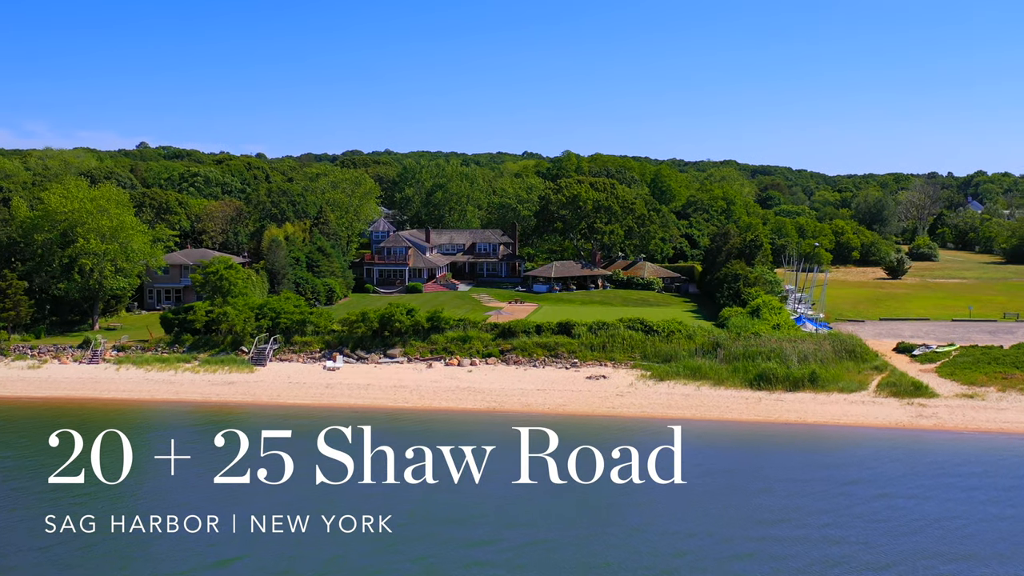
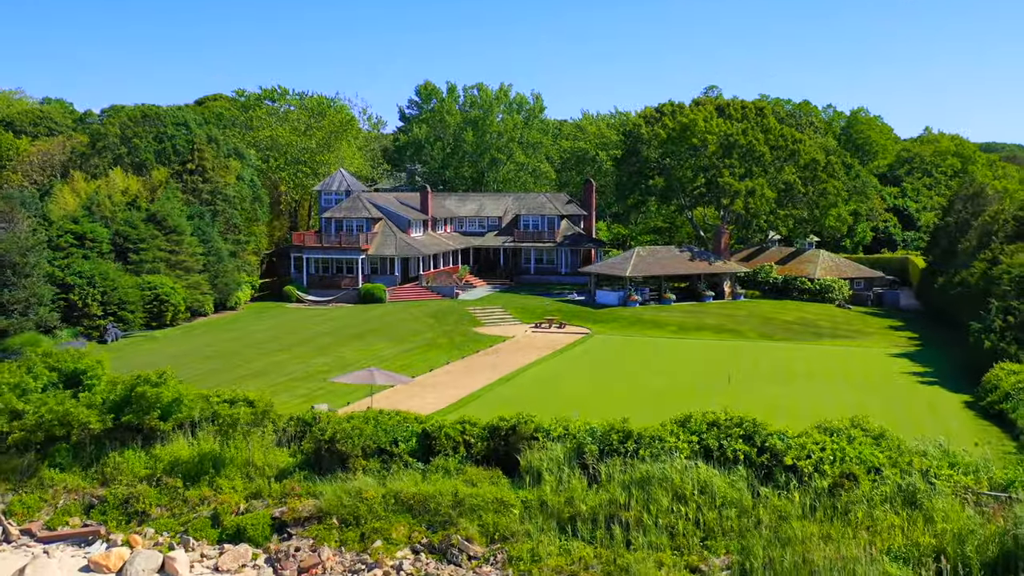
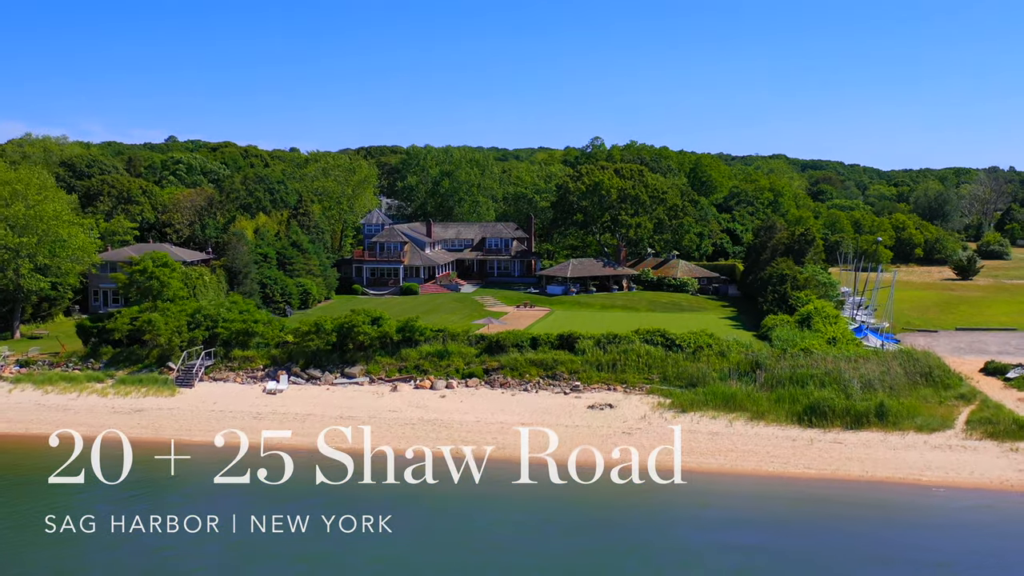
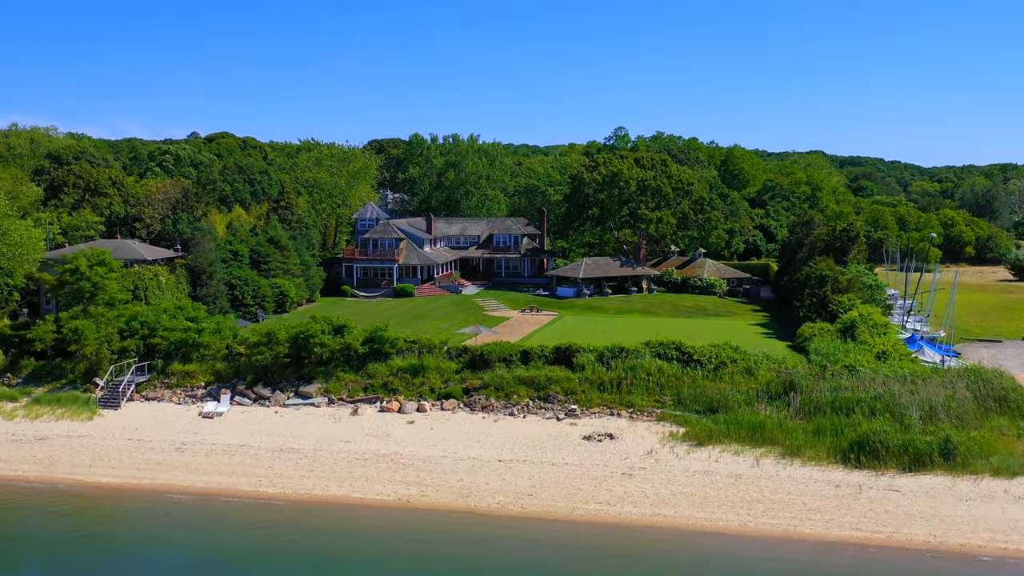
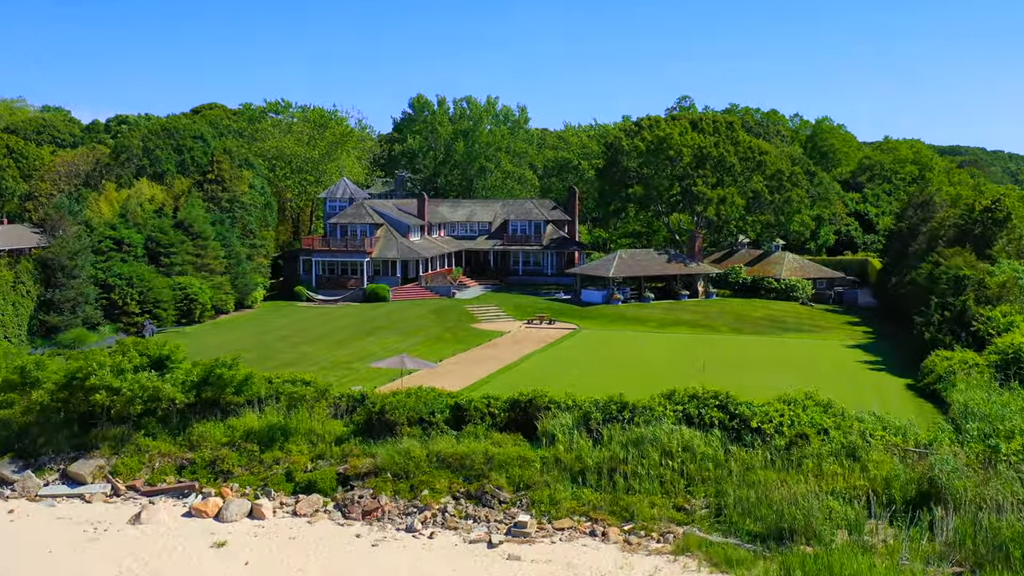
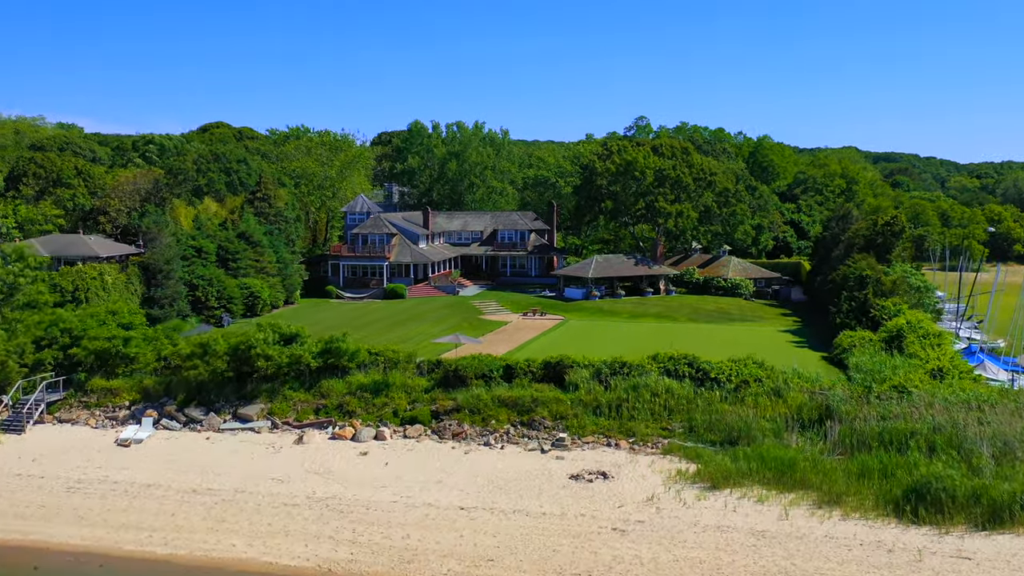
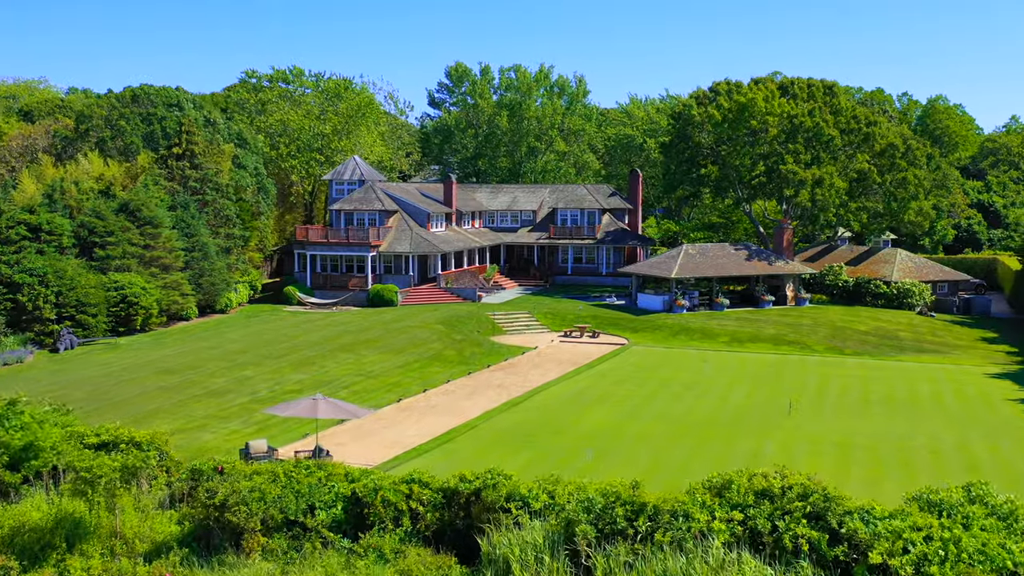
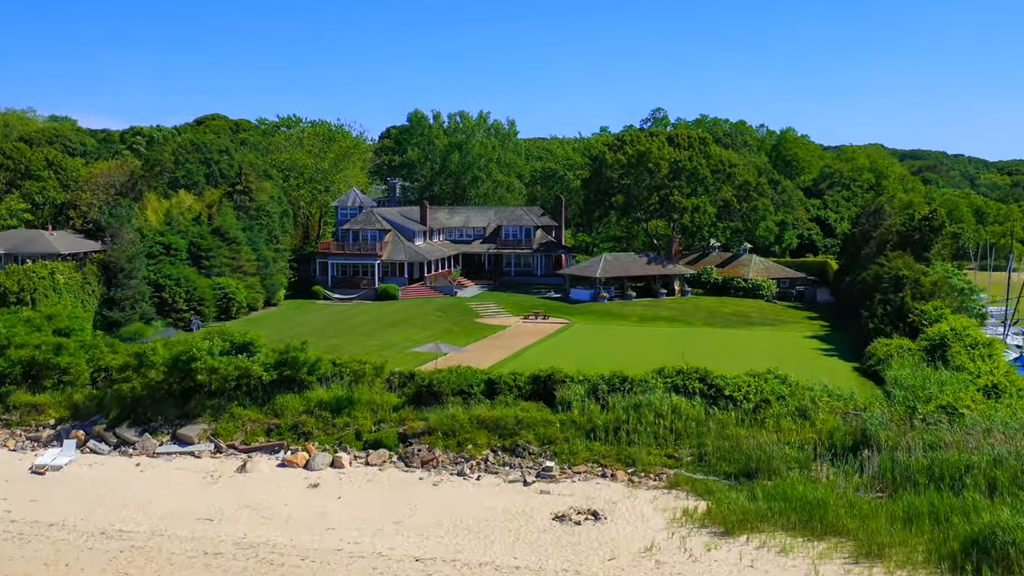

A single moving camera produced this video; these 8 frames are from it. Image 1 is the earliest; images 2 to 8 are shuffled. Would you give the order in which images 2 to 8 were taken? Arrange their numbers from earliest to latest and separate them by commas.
3, 4, 6, 8, 5, 2, 7
